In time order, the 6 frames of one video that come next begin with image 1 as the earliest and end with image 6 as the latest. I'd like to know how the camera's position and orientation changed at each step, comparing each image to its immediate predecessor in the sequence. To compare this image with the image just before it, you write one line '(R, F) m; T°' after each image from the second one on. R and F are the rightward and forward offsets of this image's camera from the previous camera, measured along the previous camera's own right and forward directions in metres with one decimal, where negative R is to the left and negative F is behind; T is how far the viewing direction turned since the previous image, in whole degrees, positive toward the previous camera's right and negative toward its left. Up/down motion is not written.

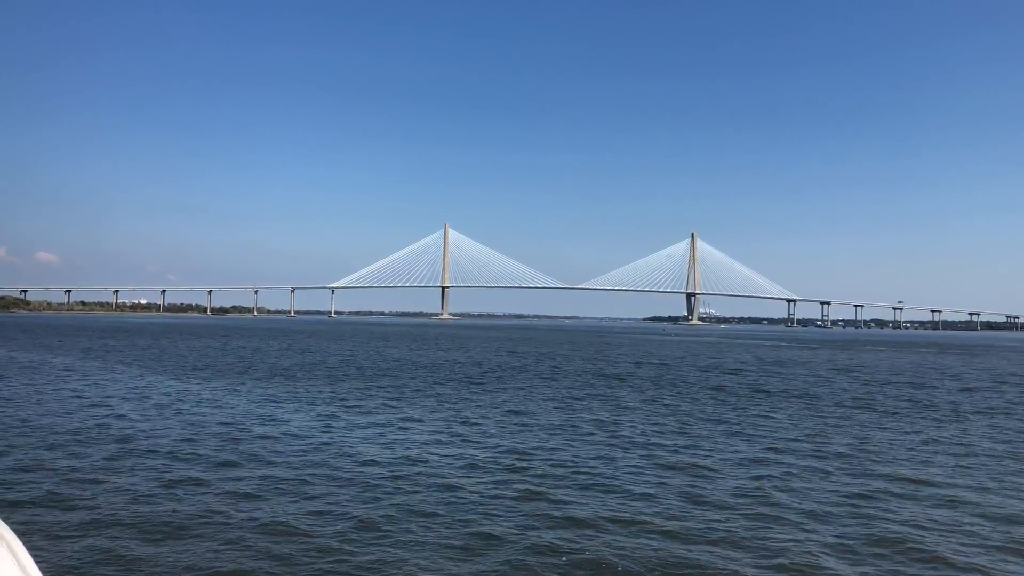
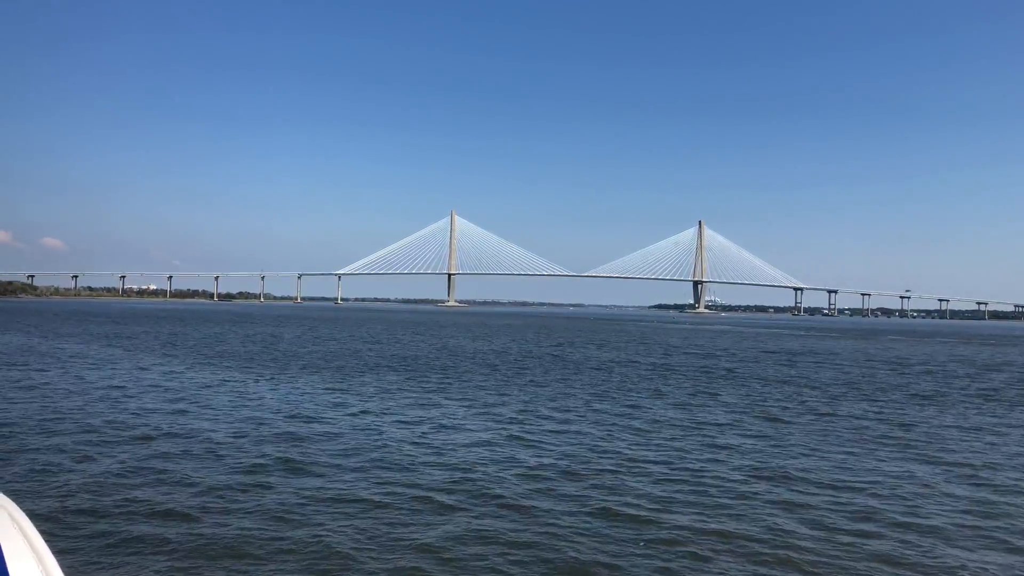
(-0.5, +0.5) m; 0°
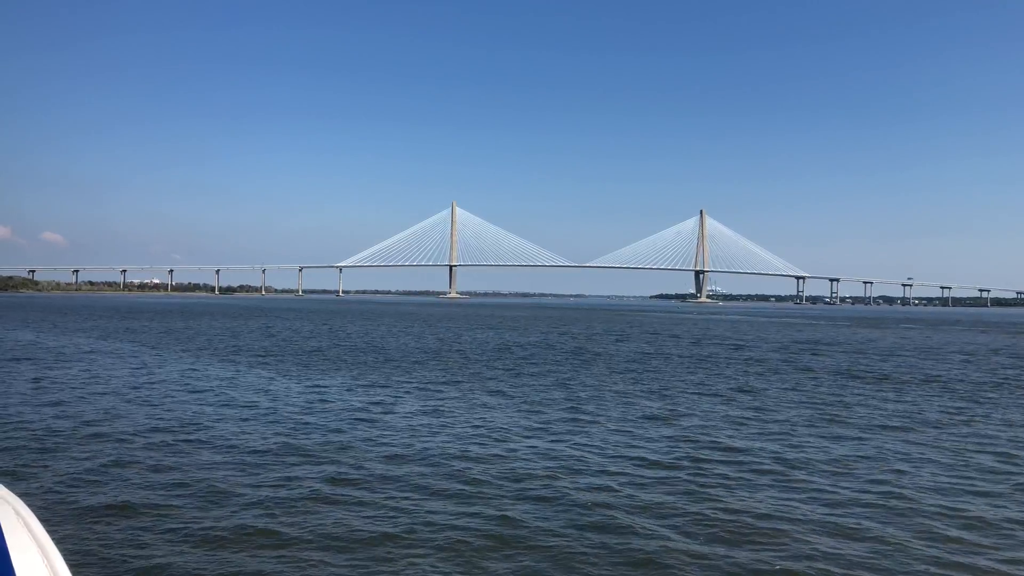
(-0.4, +0.4) m; 0°
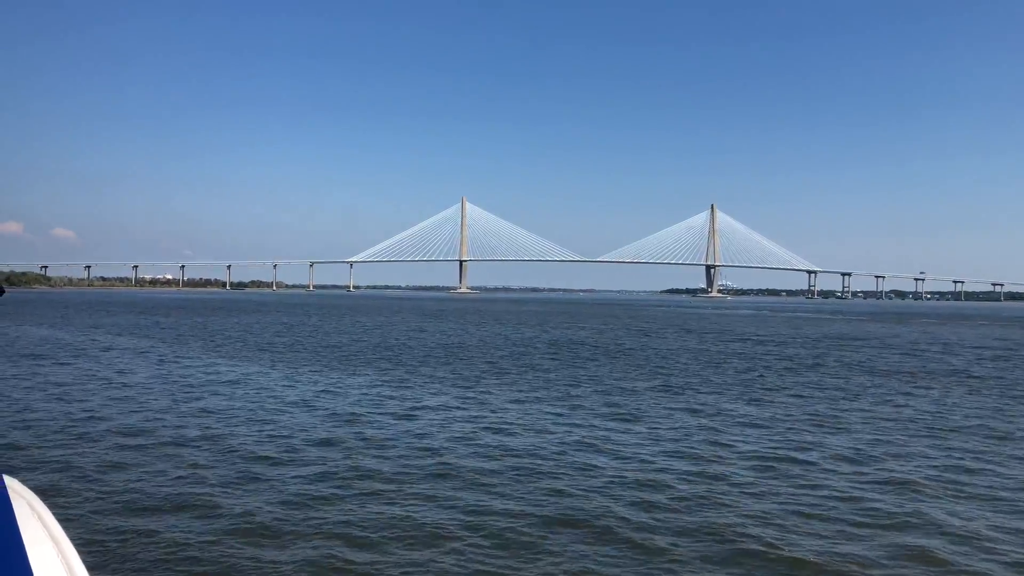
(-0.3, +0.3) m; -1°
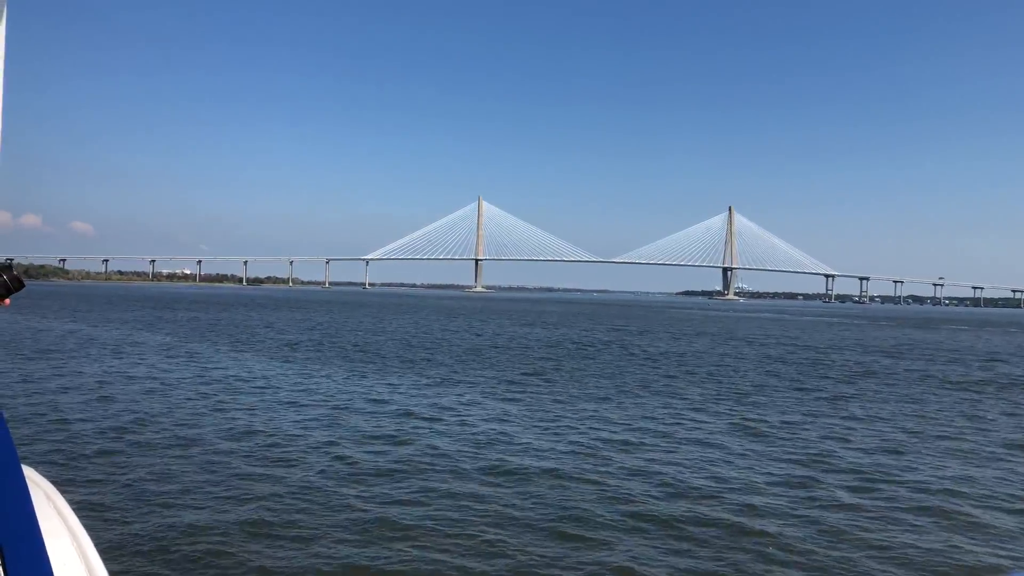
(-0.5, +0.5) m; -1°
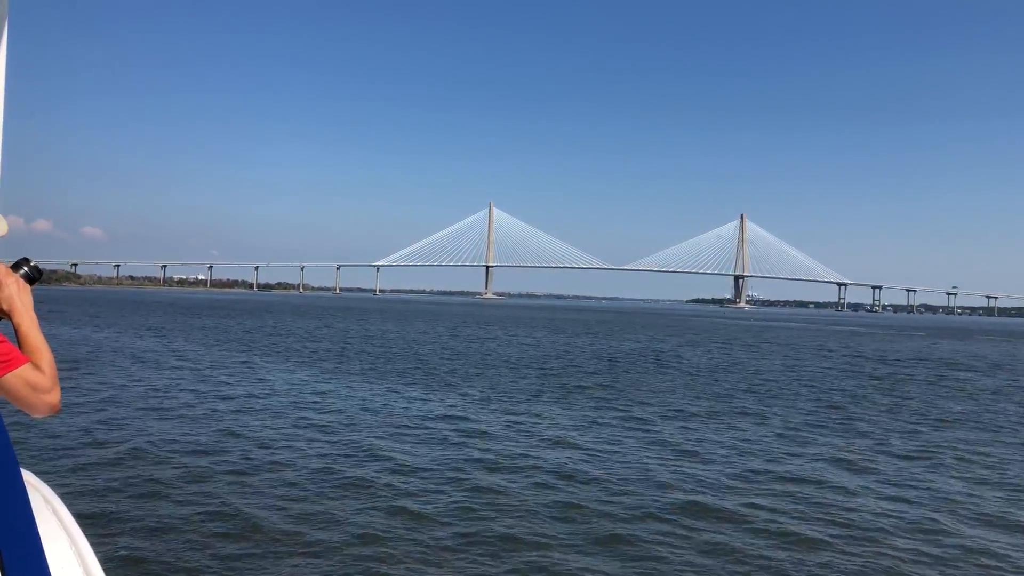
(-0.9, +0.8) m; 0°
